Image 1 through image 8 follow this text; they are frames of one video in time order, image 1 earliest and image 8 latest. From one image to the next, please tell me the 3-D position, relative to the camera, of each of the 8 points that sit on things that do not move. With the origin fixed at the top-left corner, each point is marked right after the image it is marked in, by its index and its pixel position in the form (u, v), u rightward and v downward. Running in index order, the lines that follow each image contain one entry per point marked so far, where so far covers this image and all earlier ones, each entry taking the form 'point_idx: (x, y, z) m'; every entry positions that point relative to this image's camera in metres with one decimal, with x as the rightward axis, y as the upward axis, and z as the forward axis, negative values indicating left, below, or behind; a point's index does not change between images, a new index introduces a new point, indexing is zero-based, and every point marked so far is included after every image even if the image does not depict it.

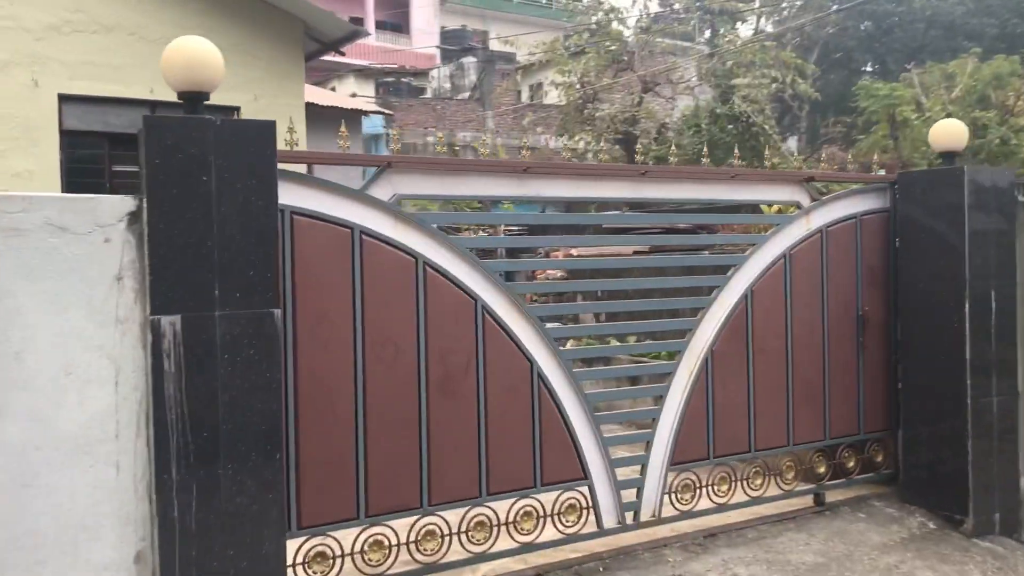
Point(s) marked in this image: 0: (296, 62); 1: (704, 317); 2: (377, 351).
0: (-1.7, +1.7, +7.6) m
1: (+0.8, -0.1, +4.0) m
2: (-0.4, -0.2, +3.2) m
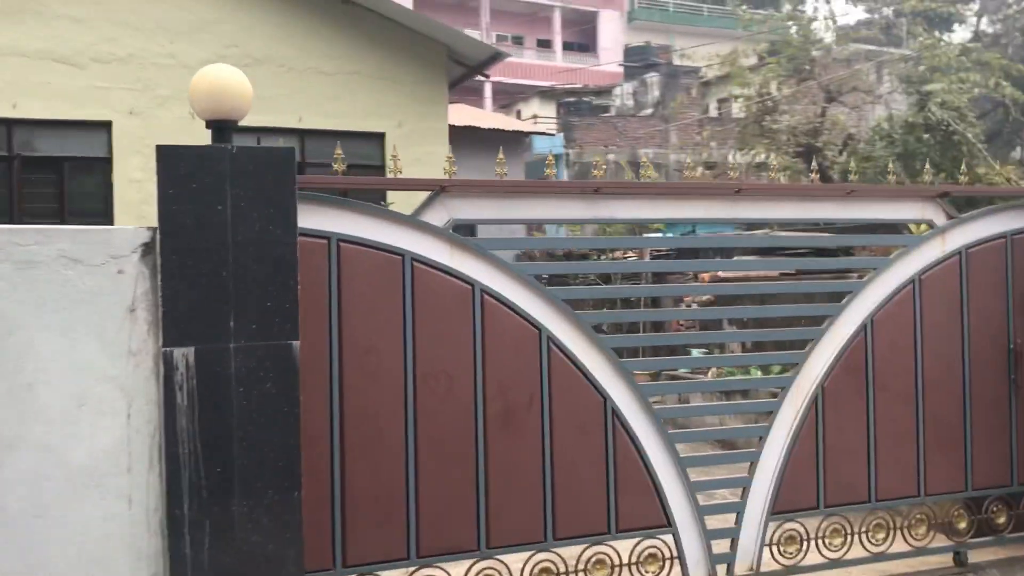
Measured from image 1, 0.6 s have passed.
0: (-0.6, +1.6, +7.7) m
1: (+1.1, -0.2, +3.6) m
2: (-0.3, -0.3, +3.1) m
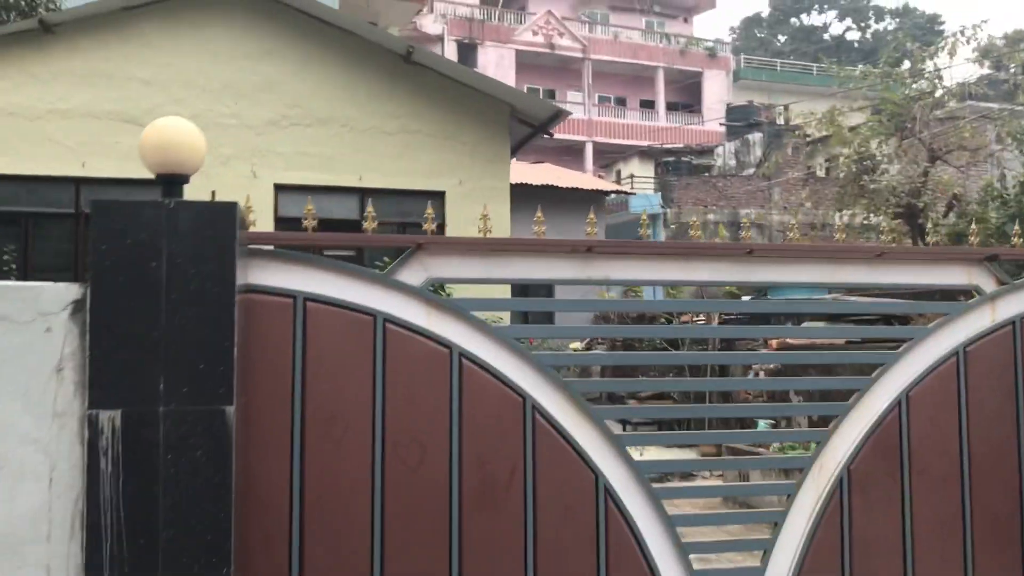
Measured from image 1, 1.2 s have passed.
0: (-0.1, +1.1, +7.6) m
1: (+1.1, -0.5, +3.2) m
2: (-0.3, -0.5, +2.9) m
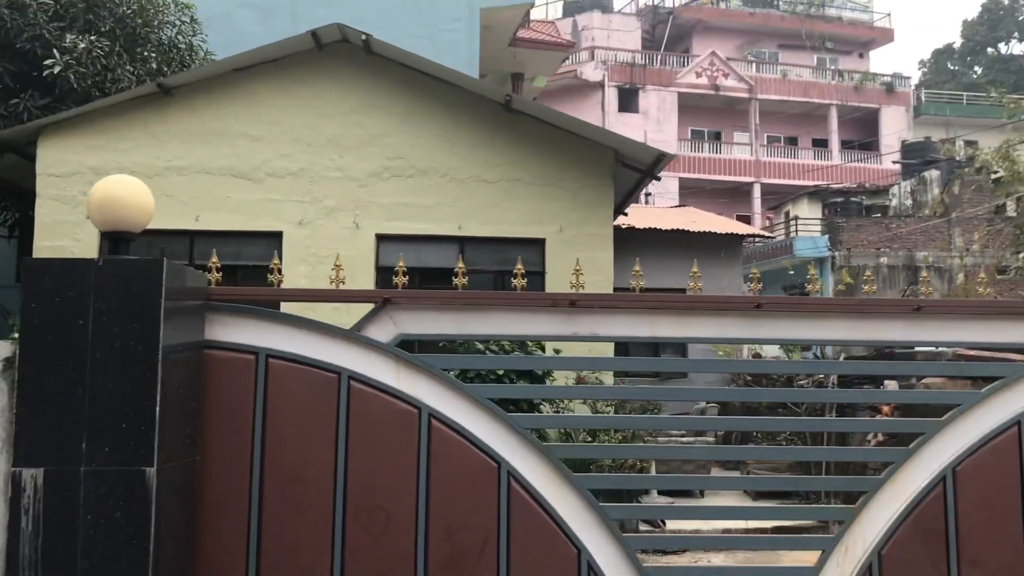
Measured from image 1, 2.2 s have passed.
0: (+0.7, +0.7, +7.4) m
1: (+1.0, -0.6, +2.8) m
2: (-0.4, -0.6, +2.7) m
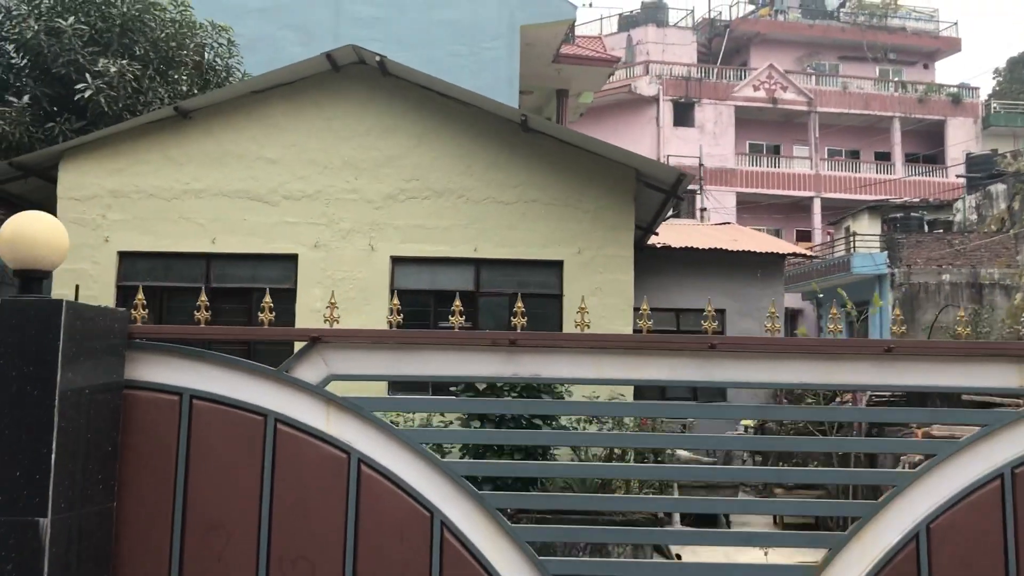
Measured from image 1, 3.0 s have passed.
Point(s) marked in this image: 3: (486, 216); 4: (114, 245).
0: (+0.8, +0.6, +7.2) m
1: (+0.8, -0.7, +2.6) m
2: (-0.6, -0.7, +2.6) m
3: (-0.2, +0.5, +7.2) m
4: (-2.8, +0.3, +7.0) m
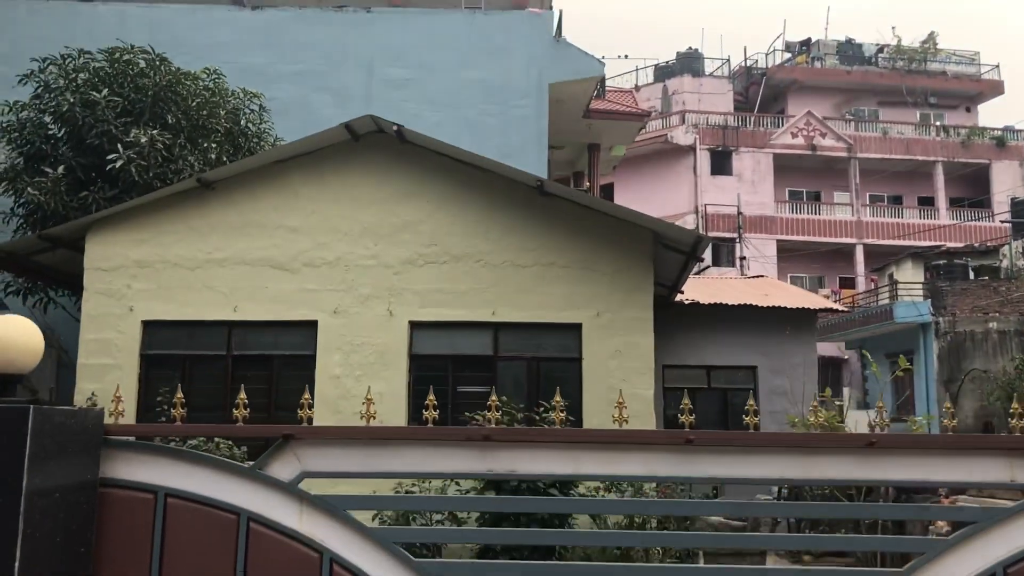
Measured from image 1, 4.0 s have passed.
0: (+1.0, +0.1, +7.1) m
1: (+0.8, -1.0, +2.5) m
2: (-0.7, -1.0, +2.6) m
3: (-0.1, +0.1, +7.2) m
4: (-2.7, -0.2, +7.1) m
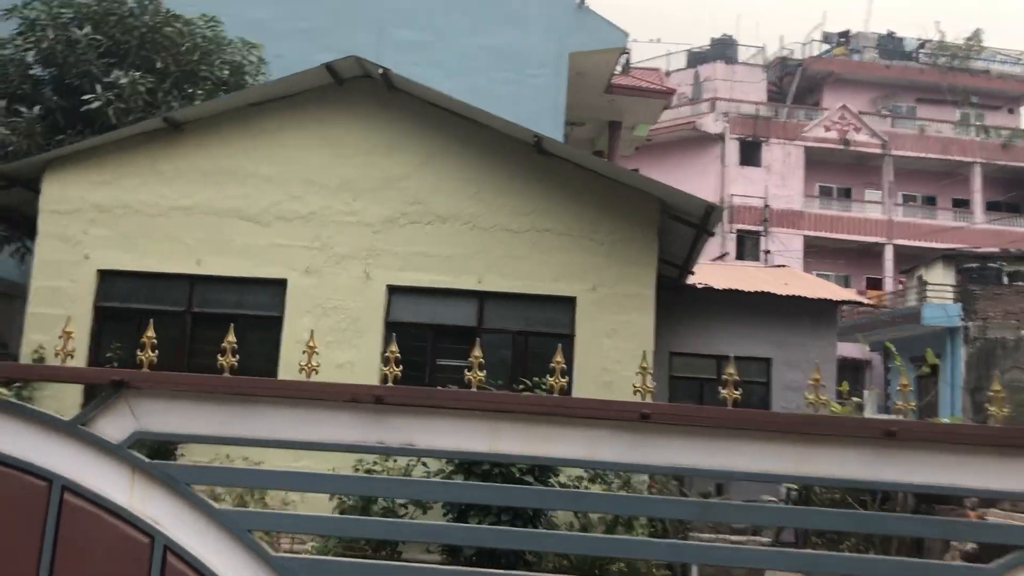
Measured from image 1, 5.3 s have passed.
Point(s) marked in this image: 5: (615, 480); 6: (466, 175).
0: (+0.9, +0.3, +6.5) m
1: (+0.5, -0.8, +1.8) m
2: (-0.9, -0.8, +2.0) m
3: (-0.1, +0.3, +6.5) m
4: (-2.8, +0.2, +6.5) m
5: (+0.6, -1.1, +5.7) m
6: (-0.3, +0.7, +6.6) m
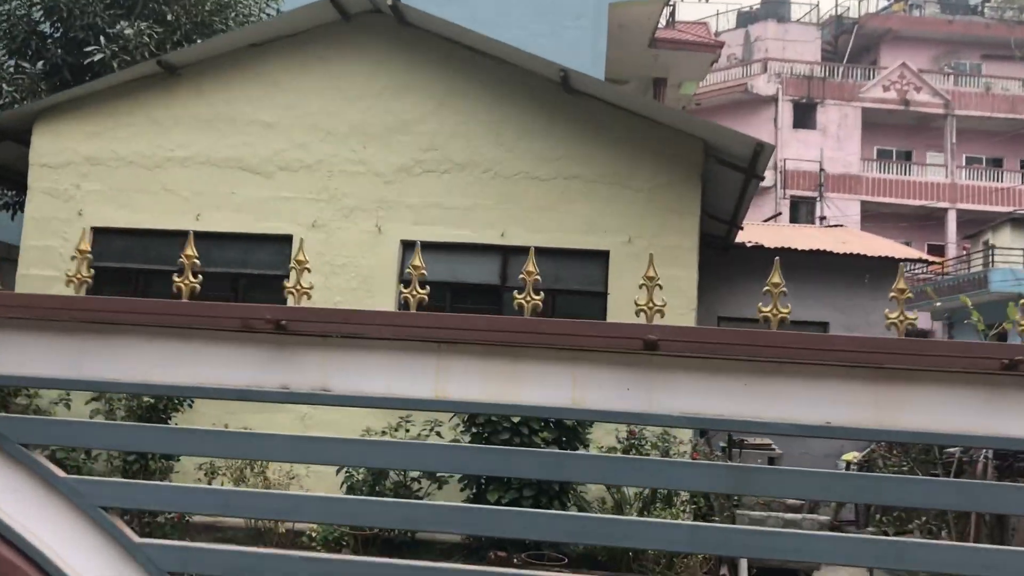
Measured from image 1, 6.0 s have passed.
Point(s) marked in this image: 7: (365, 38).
0: (+1.1, +0.6, +5.8) m
1: (+0.4, -0.7, +1.2) m
2: (-1.0, -0.6, +1.4) m
3: (0.0, +0.6, +5.9) m
4: (-2.6, +0.4, +6.1) m
5: (+0.7, -0.8, +5.1) m
6: (-0.1, +1.0, +6.0) m
7: (-0.9, +1.6, +6.1) m
